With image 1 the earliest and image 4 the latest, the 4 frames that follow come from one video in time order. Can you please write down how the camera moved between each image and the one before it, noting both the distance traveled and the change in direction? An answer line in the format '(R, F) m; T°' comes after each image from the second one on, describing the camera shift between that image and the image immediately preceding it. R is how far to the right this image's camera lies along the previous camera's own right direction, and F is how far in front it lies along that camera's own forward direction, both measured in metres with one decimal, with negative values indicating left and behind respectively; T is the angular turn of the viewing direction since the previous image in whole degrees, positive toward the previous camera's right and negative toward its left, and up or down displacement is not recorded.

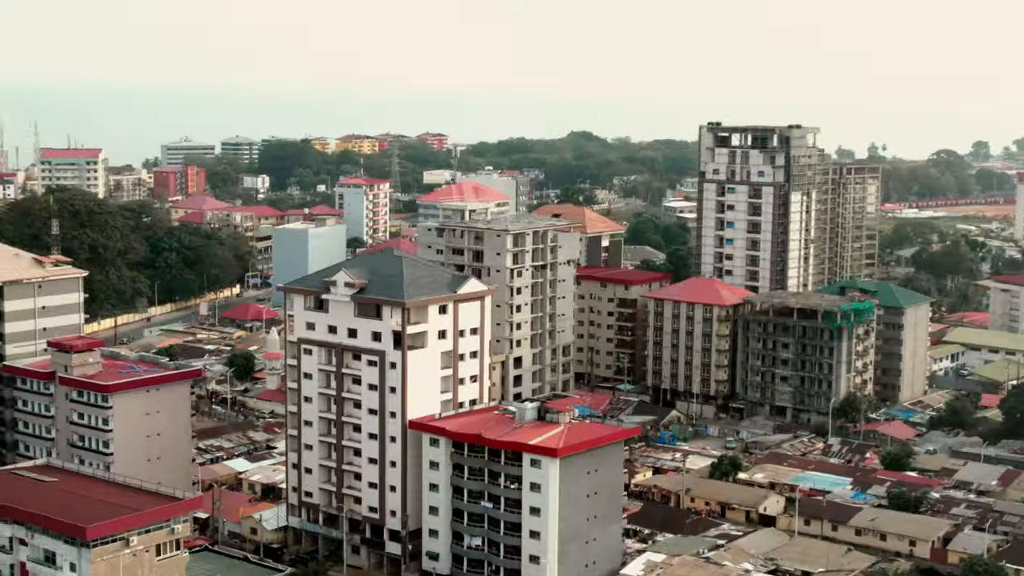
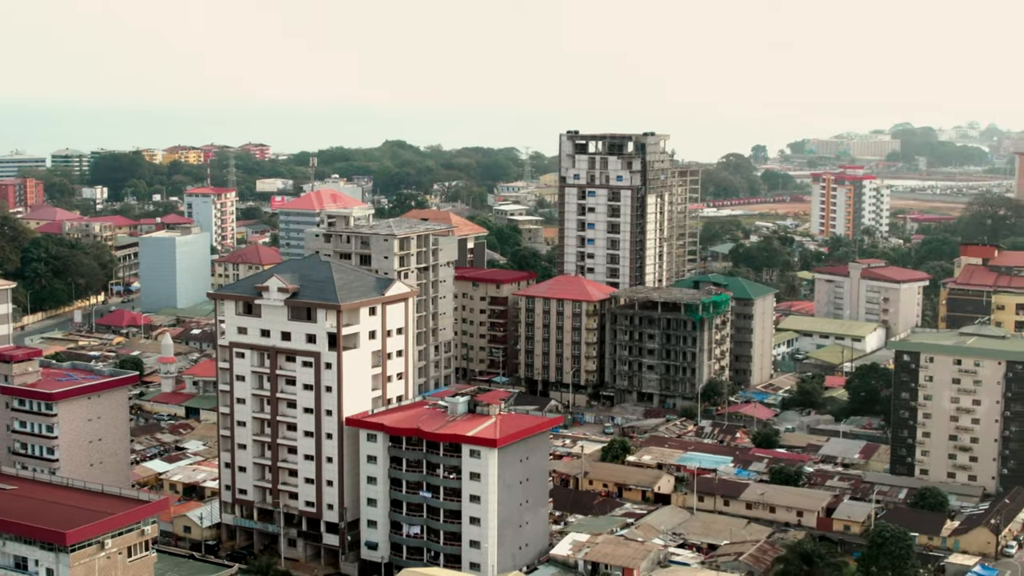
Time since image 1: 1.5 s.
(-4.7, -1.7) m; +11°
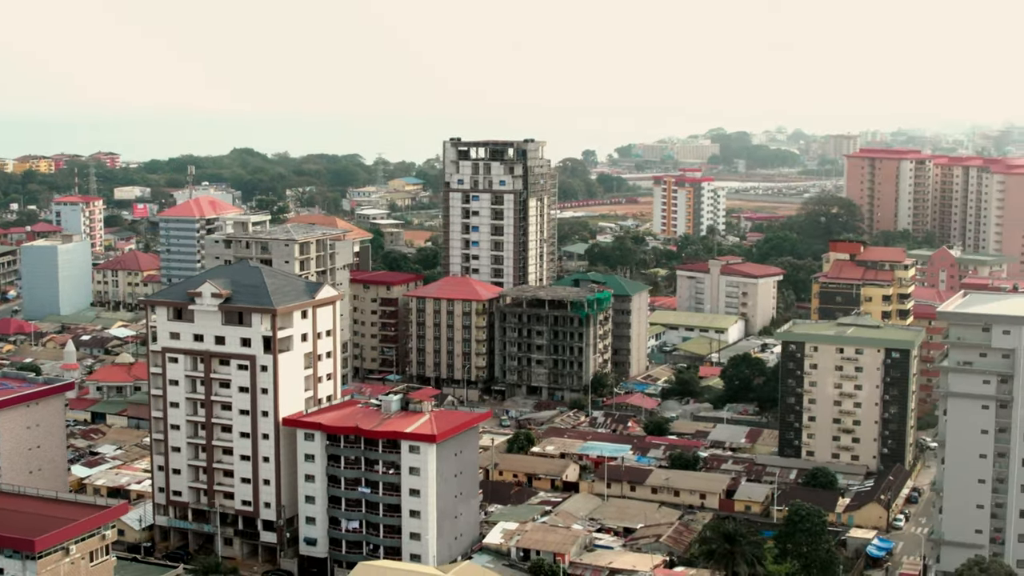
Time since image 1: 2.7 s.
(-3.7, -1.2) m; +9°
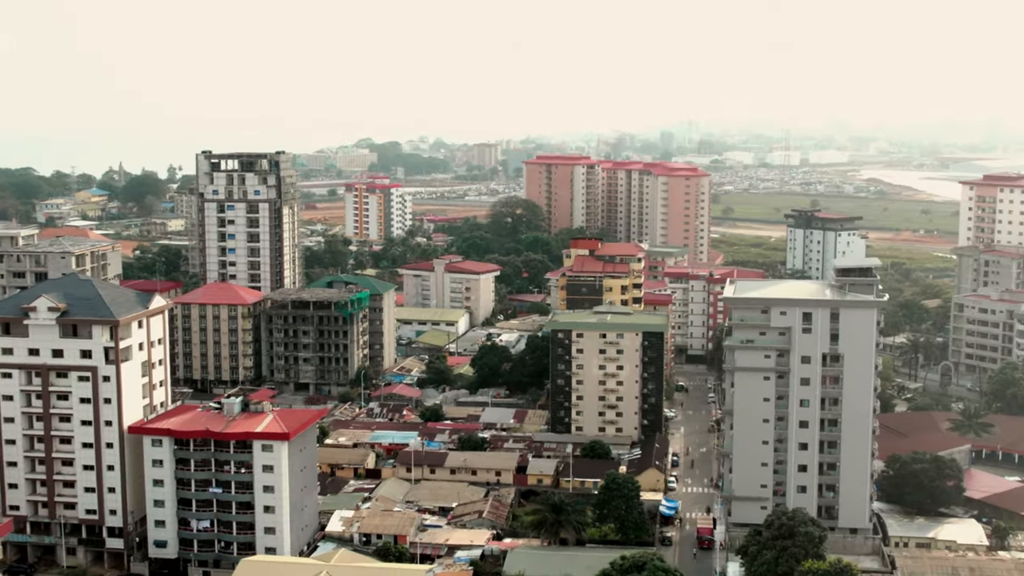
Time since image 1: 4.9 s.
(-7.1, -1.4) m; +17°
